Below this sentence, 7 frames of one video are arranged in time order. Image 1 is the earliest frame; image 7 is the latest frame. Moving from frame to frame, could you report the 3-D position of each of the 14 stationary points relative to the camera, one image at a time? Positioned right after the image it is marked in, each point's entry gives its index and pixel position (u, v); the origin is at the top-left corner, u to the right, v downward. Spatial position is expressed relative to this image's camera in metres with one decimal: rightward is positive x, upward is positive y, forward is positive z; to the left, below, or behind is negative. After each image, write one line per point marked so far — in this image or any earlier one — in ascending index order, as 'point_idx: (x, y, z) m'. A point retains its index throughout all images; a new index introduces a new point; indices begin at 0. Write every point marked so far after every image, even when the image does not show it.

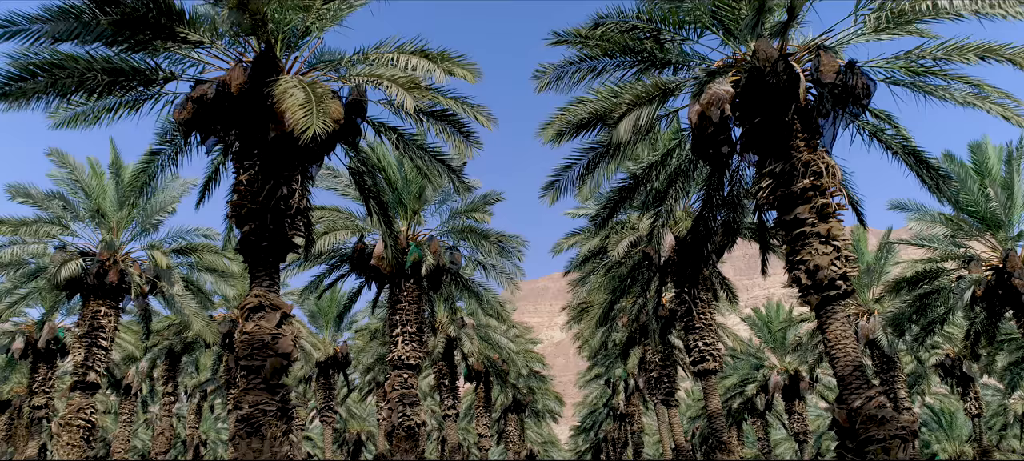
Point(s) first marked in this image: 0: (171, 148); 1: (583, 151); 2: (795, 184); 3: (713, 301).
0: (-6.2, +1.5, +11.6) m
1: (+1.3, +1.5, +11.3) m
2: (+4.3, +0.7, +9.6) m
3: (+5.7, -2.0, +18.2) m
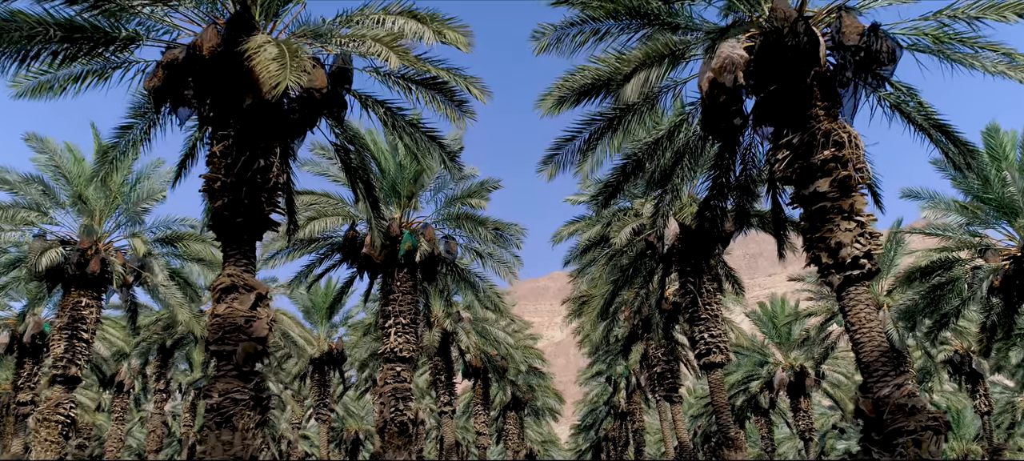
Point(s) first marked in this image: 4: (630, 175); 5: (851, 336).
0: (-6.3, +1.9, +10.8) m
1: (+1.2, +1.8, +10.6) m
2: (+4.2, +1.1, +8.9) m
3: (+5.7, -1.7, +17.4) m
4: (+2.3, +1.1, +12.2) m
5: (+4.5, -1.4, +8.4) m
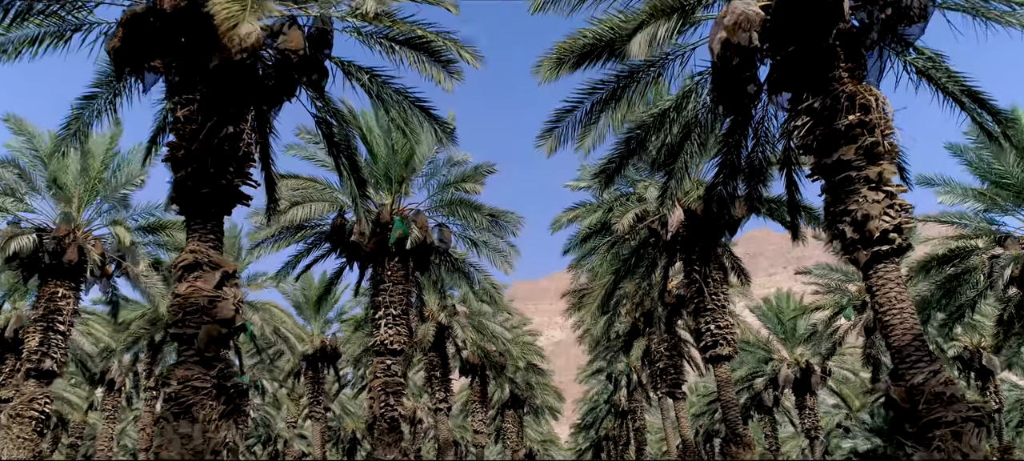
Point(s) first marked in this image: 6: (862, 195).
0: (-6.4, +2.2, +10.0) m
1: (+1.1, +2.1, +9.8) m
2: (+4.1, +1.4, +8.1) m
3: (+5.6, -1.3, +16.6) m
4: (+2.2, +1.4, +11.4) m
5: (+4.4, -1.1, +7.6) m
6: (+4.3, +0.4, +7.8) m
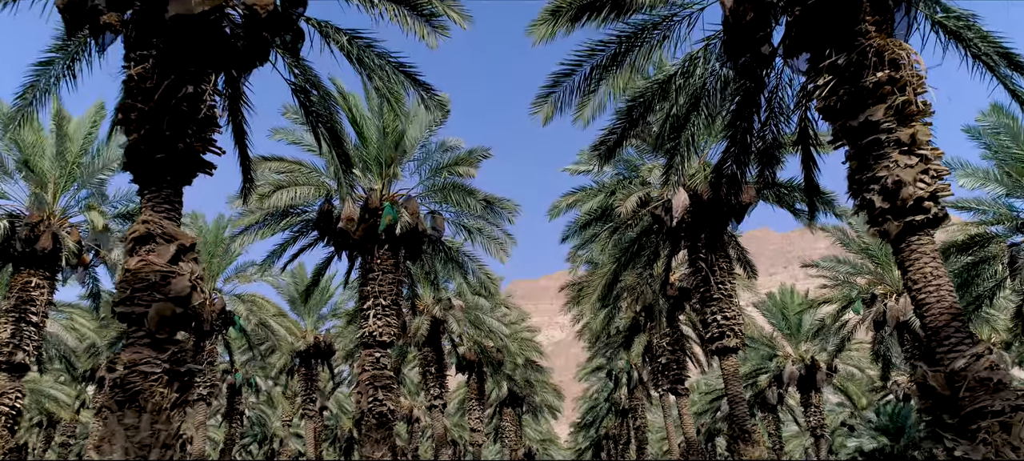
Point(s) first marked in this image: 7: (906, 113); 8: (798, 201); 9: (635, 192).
0: (-6.5, +2.5, +9.2) m
1: (+1.0, +2.5, +9.0) m
2: (+4.0, +1.7, +7.3) m
3: (+5.5, -1.0, +15.8) m
4: (+2.1, +1.8, +10.6) m
5: (+4.3, -0.7, +6.8) m
6: (+4.2, +0.8, +7.0) m
7: (+4.4, +1.3, +7.0) m
8: (+7.1, +0.7, +15.7) m
9: (+2.9, +0.9, +15.1) m
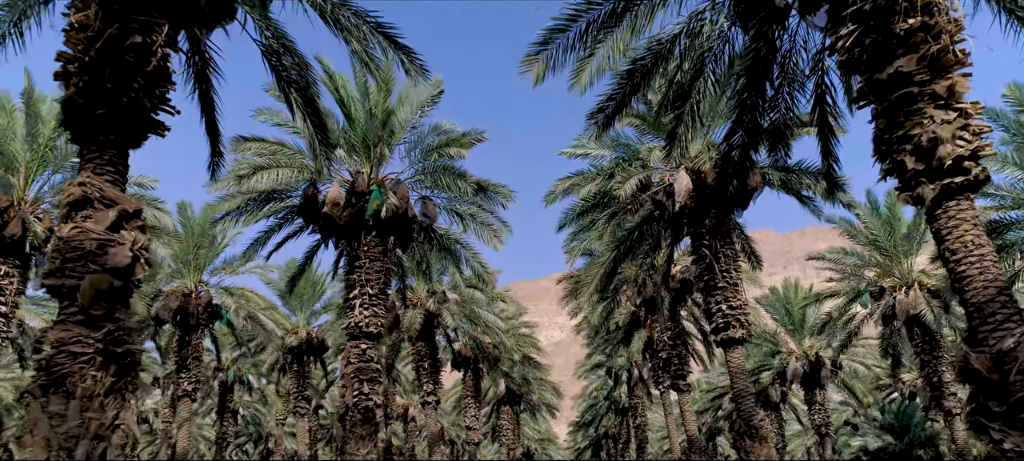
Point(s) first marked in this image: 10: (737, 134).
0: (-6.6, +2.9, +8.4) m
1: (+0.9, +2.8, +8.2) m
2: (+3.9, +2.1, +6.5) m
3: (+5.3, -0.7, +15.0) m
4: (+1.9, +2.1, +9.8) m
5: (+4.1, -0.4, +6.0) m
6: (+4.0, +1.1, +6.2) m
7: (+4.2, +1.6, +6.2) m
8: (+6.9, +1.0, +14.9) m
9: (+2.8, +1.3, +14.3) m
10: (+3.9, +1.6, +11.0) m
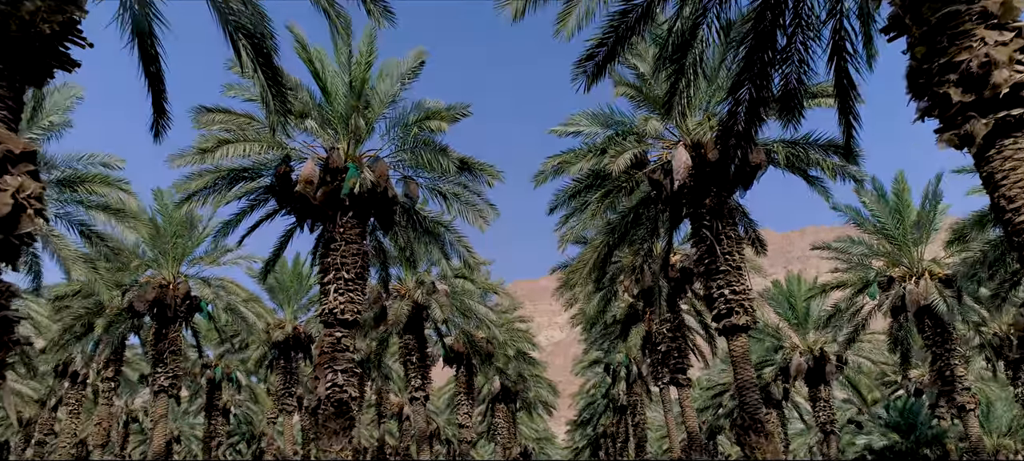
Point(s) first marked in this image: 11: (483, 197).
0: (-6.9, +3.3, +7.4) m
1: (+0.6, +3.3, +7.2) m
2: (+3.6, +2.5, +5.4) m
3: (+5.1, -0.2, +14.0) m
4: (+1.7, +2.6, +8.7) m
5: (+3.9, +0.1, +4.9) m
6: (+3.8, +1.6, +5.1) m
7: (+3.9, +2.1, +5.2) m
8: (+6.6, +1.4, +13.9) m
9: (+2.5, +1.7, +13.3) m
10: (+3.6, +2.1, +10.0) m
11: (-0.7, +0.8, +15.3) m
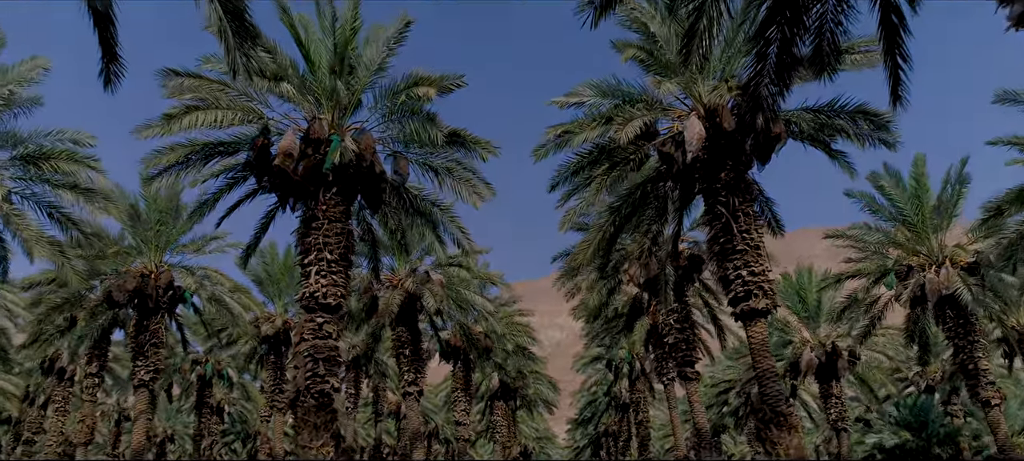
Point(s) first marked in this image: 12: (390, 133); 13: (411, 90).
0: (-7.0, +3.8, +6.3) m
1: (+0.6, +3.7, +6.1) m
2: (+3.6, +3.0, +4.3) m
3: (+5.0, +0.2, +12.9) m
4: (+1.6, +3.0, +7.6) m
5: (+3.8, +0.5, +3.8) m
6: (+3.7, +2.0, +4.0) m
7: (+3.9, +2.5, +4.1) m
8: (+6.6, +1.9, +12.8) m
9: (+2.4, +2.1, +12.2) m
10: (+3.6, +2.5, +8.9) m
11: (-0.7, +1.3, +14.2) m
12: (-2.5, +2.0, +13.3) m
13: (-2.0, +2.8, +12.8) m
